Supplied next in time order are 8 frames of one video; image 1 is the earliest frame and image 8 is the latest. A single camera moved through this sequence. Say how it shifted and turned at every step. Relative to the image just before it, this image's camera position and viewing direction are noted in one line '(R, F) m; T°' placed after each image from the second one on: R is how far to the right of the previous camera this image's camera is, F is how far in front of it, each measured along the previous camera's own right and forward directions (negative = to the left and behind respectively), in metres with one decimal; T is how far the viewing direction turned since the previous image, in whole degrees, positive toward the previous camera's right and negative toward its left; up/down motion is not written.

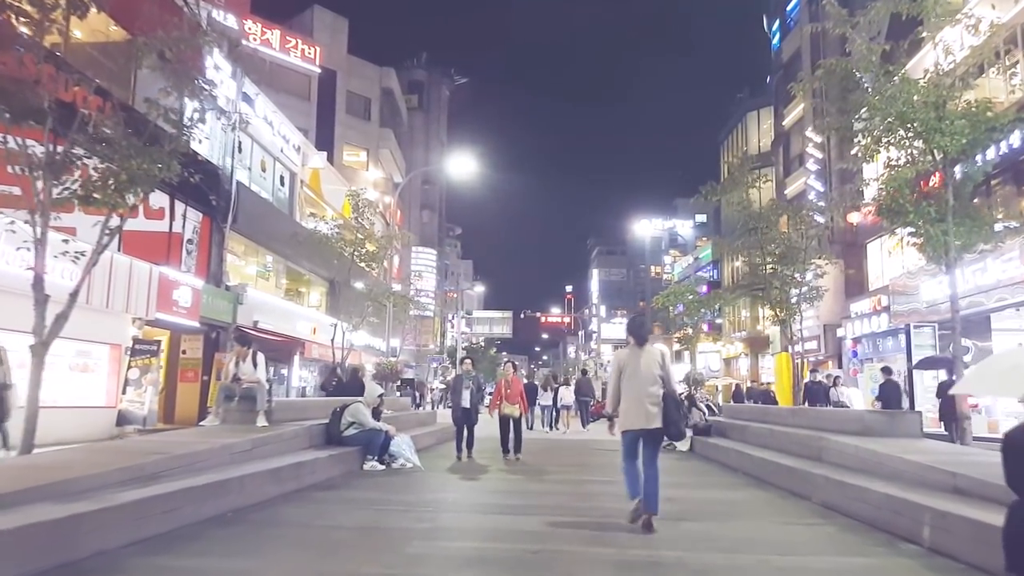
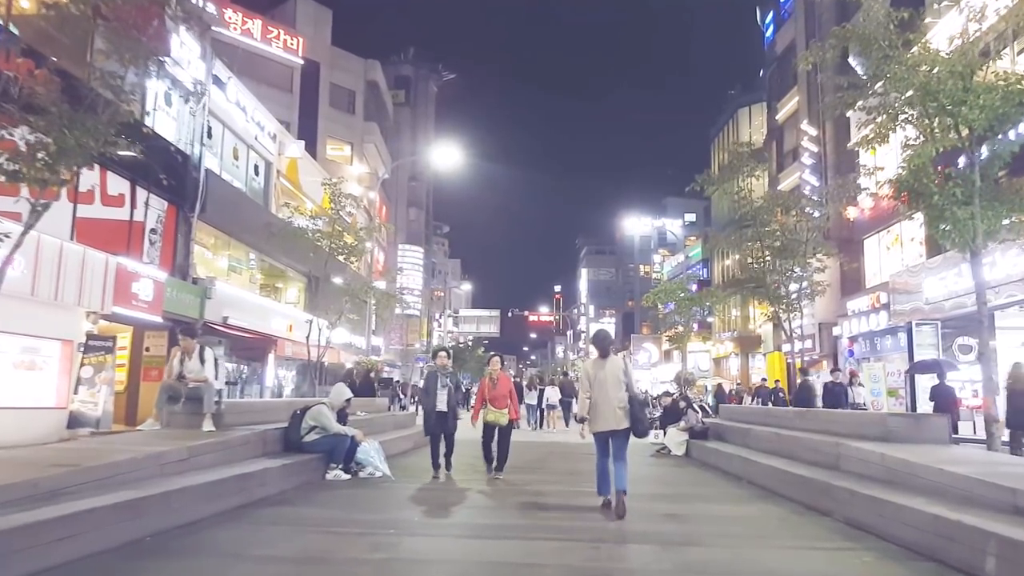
(+0.1, +1.1) m; +1°
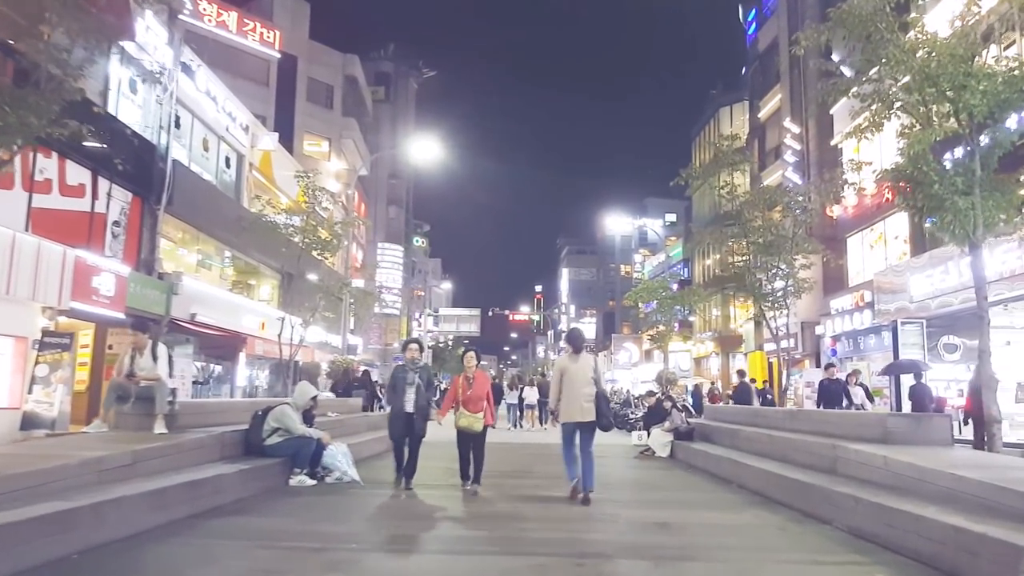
(0.0, +0.6) m; +1°
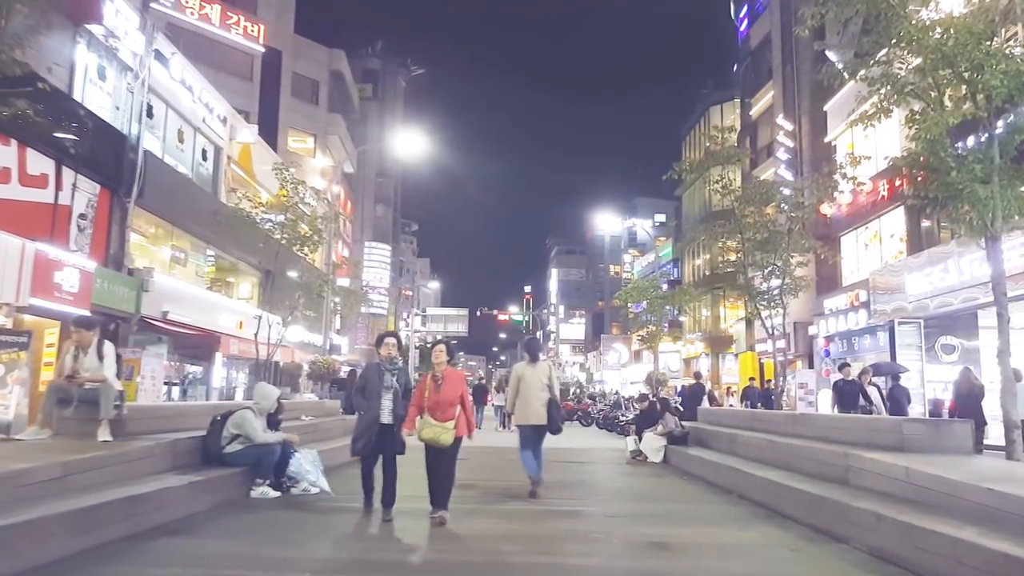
(+0.1, +0.7) m; +1°
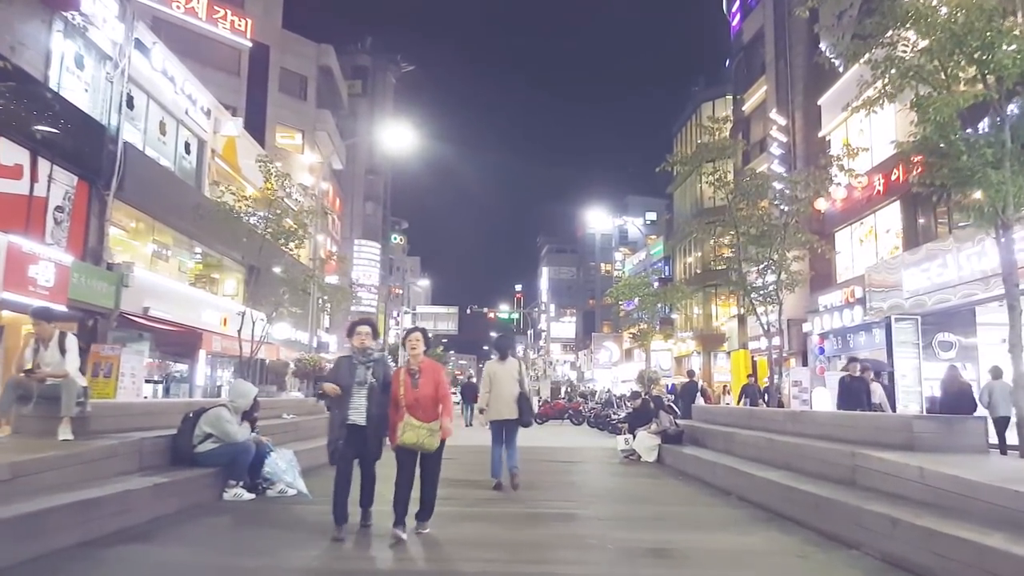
(0.0, +0.4) m; +1°
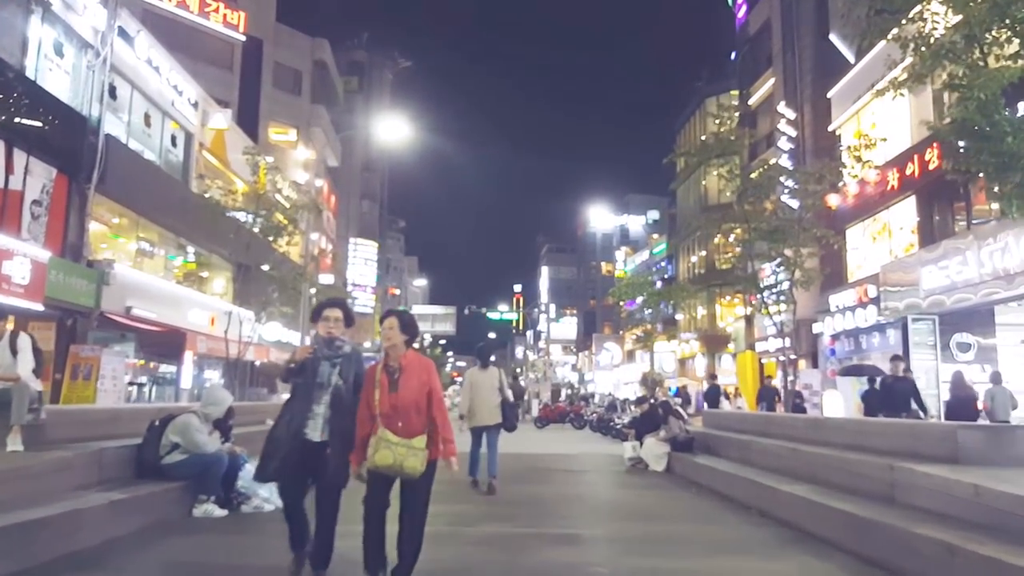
(0.0, +0.7) m; 0°
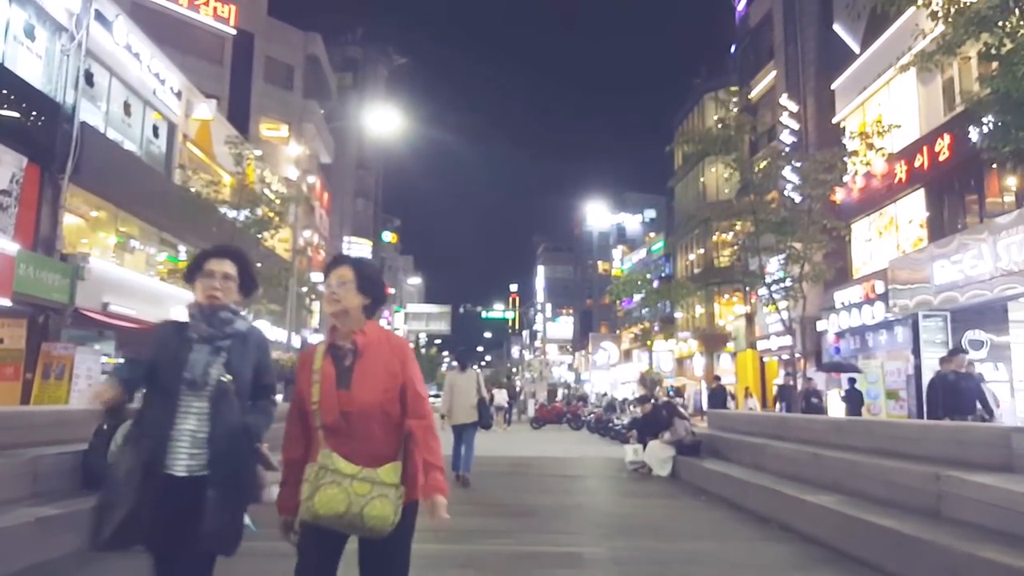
(0.0, +0.8) m; 0°
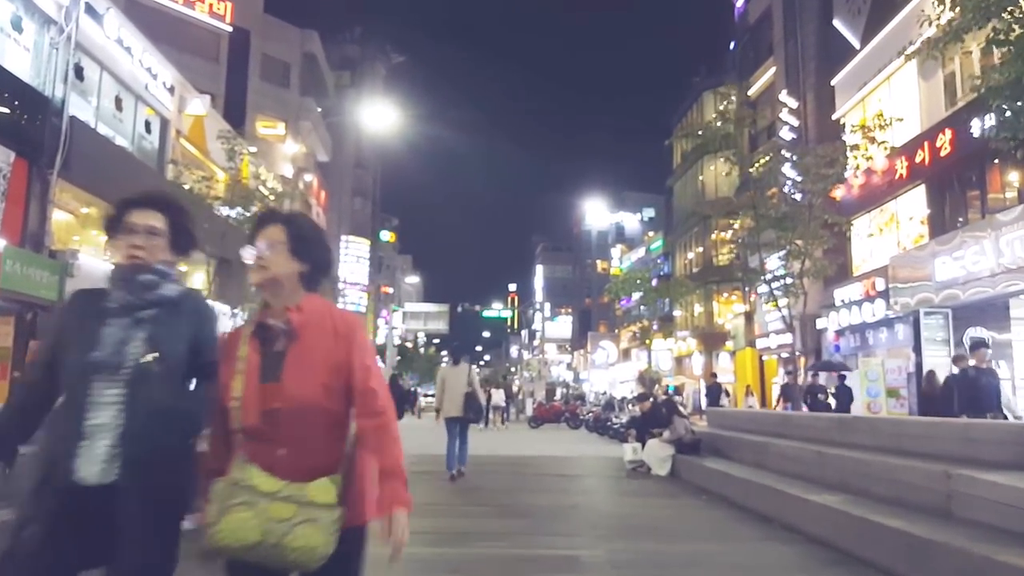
(0.0, +0.3) m; 0°
